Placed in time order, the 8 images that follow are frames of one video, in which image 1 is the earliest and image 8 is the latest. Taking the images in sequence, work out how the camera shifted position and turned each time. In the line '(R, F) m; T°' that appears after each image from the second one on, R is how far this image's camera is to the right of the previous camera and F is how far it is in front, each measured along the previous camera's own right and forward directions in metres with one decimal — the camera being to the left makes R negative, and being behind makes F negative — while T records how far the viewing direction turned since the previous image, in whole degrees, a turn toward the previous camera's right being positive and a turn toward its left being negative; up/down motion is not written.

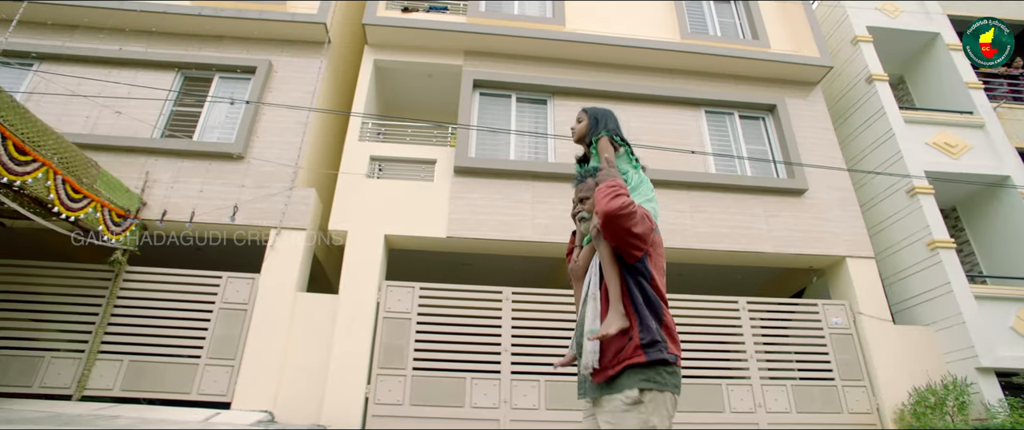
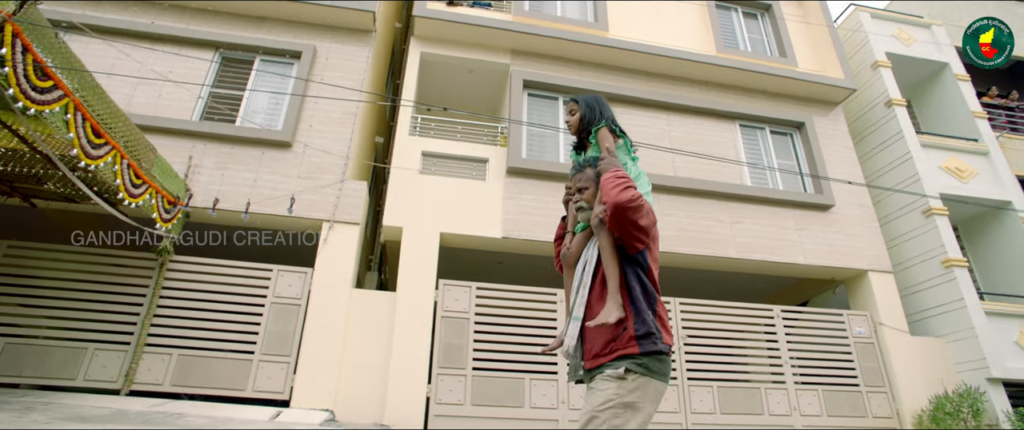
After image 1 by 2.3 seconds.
(-1.3, 0.0) m; +5°
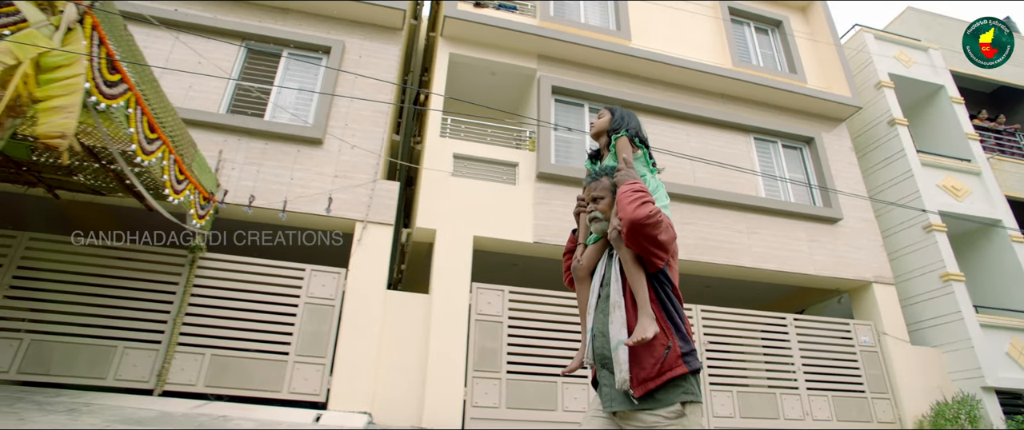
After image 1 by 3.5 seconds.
(-0.8, 0.0) m; +3°
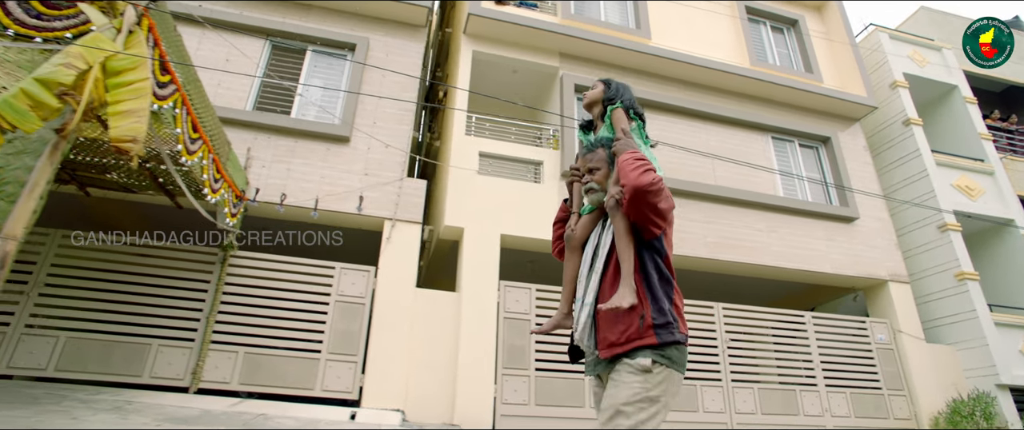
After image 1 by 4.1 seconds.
(-0.4, 0.0) m; +1°
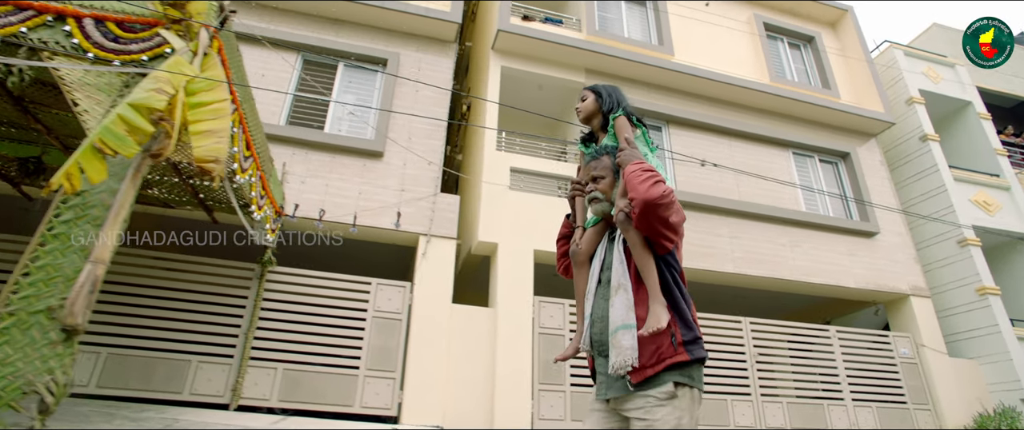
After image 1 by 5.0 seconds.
(-0.5, 0.0) m; +1°
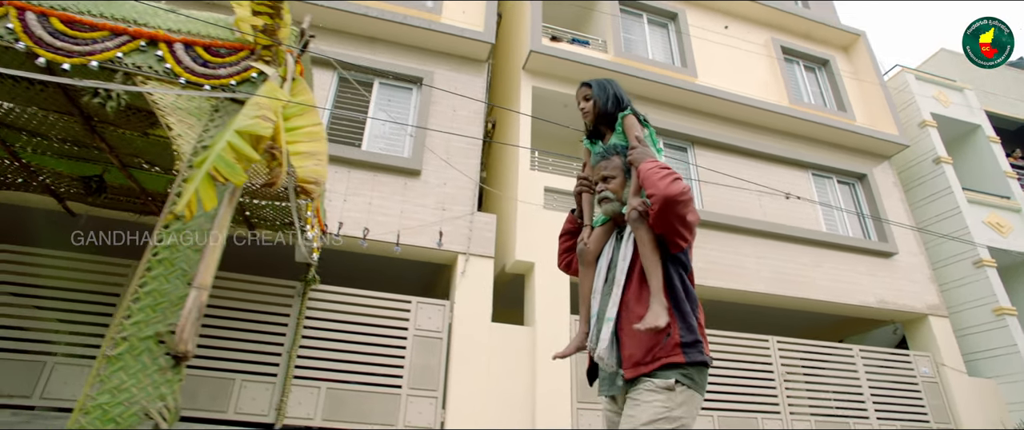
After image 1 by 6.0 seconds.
(-0.6, -0.1) m; +1°
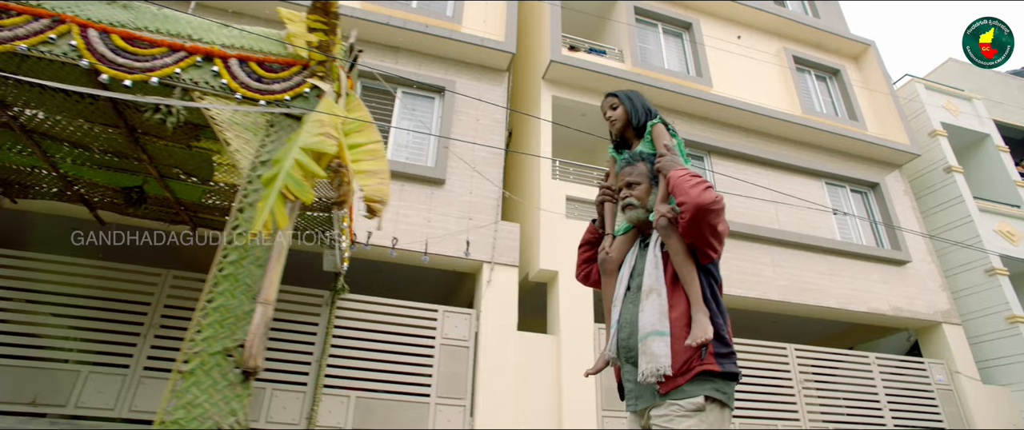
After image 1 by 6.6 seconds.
(-0.3, 0.0) m; 0°
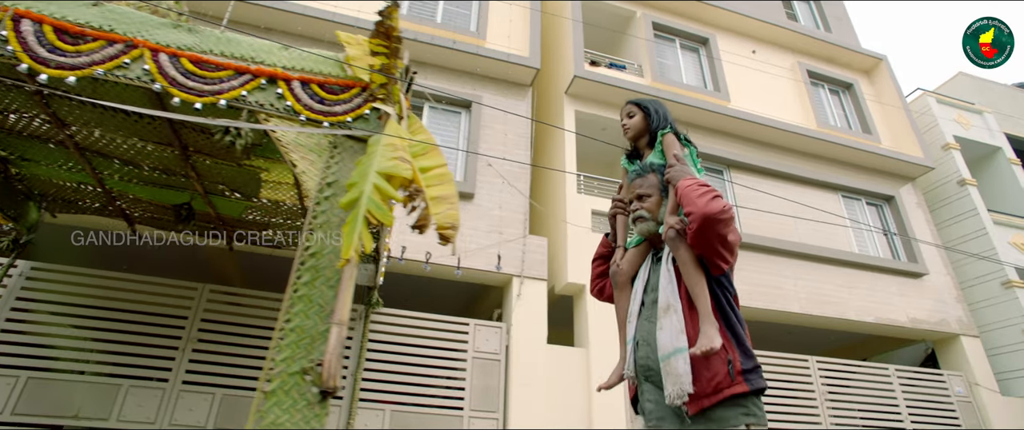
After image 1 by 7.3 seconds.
(-0.4, -0.1) m; 0°
